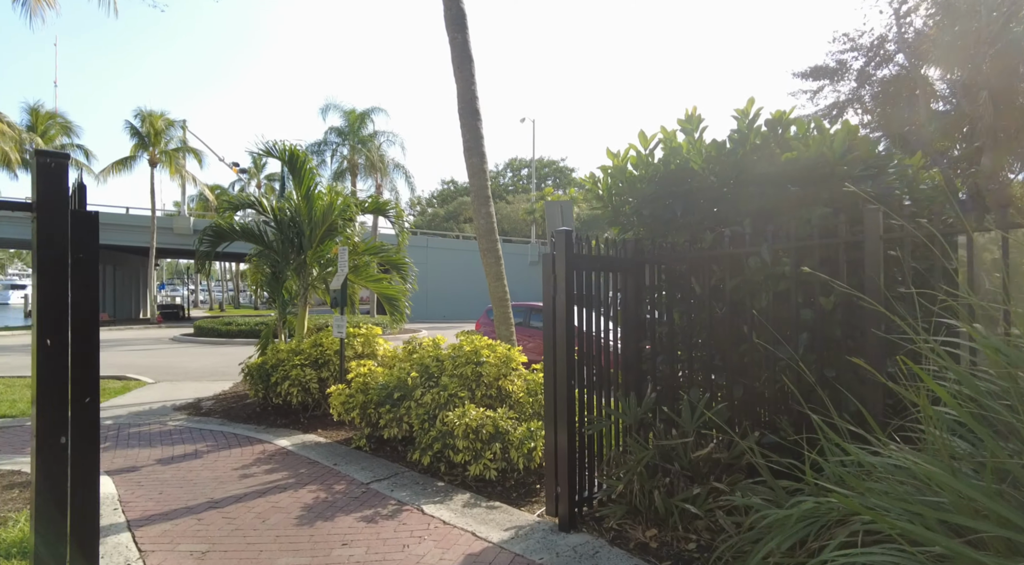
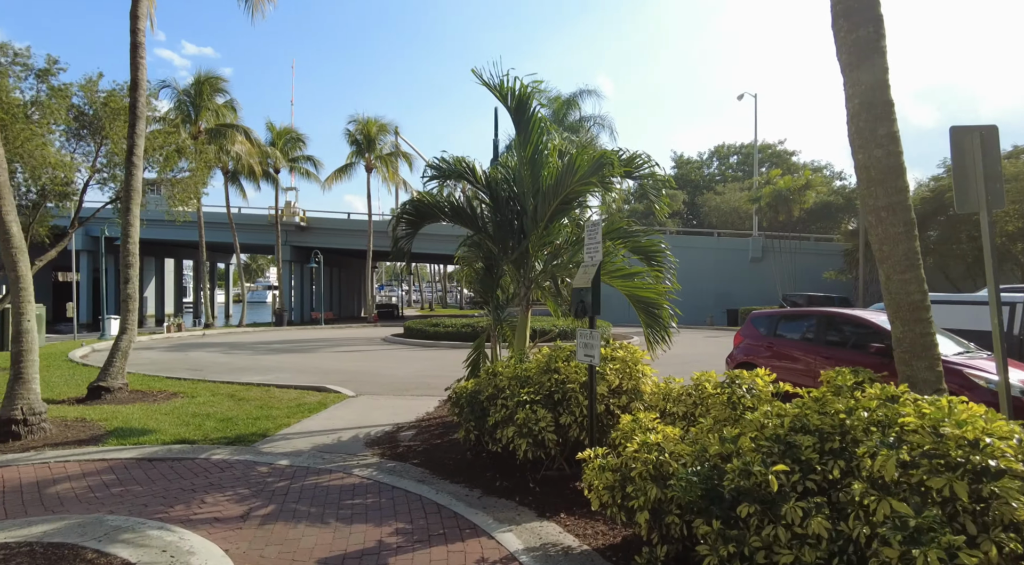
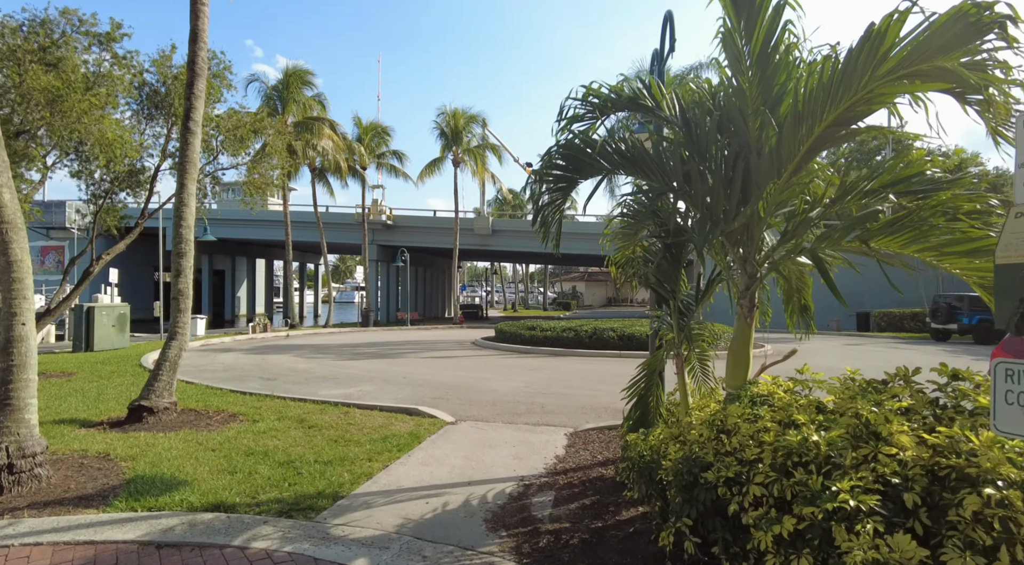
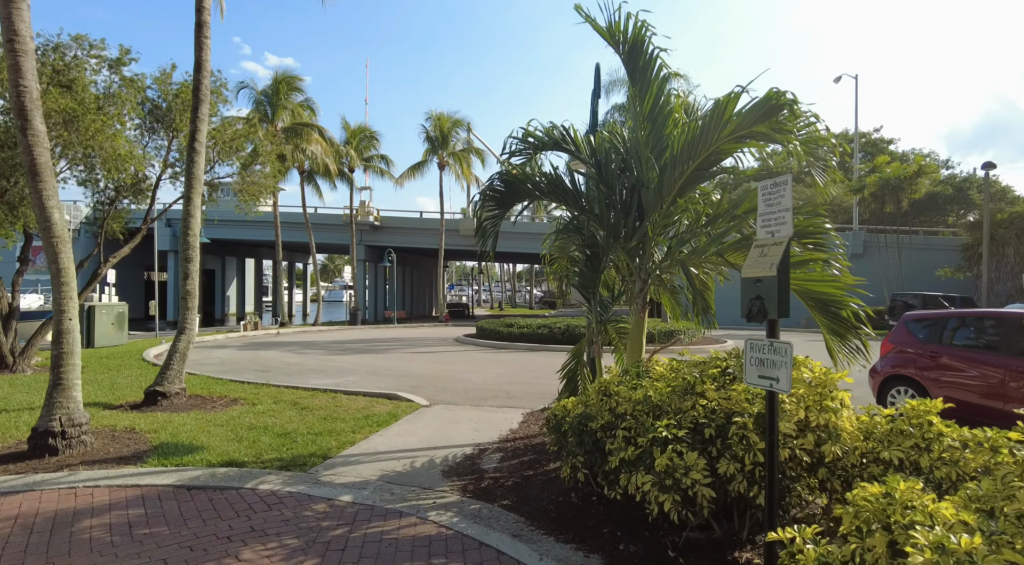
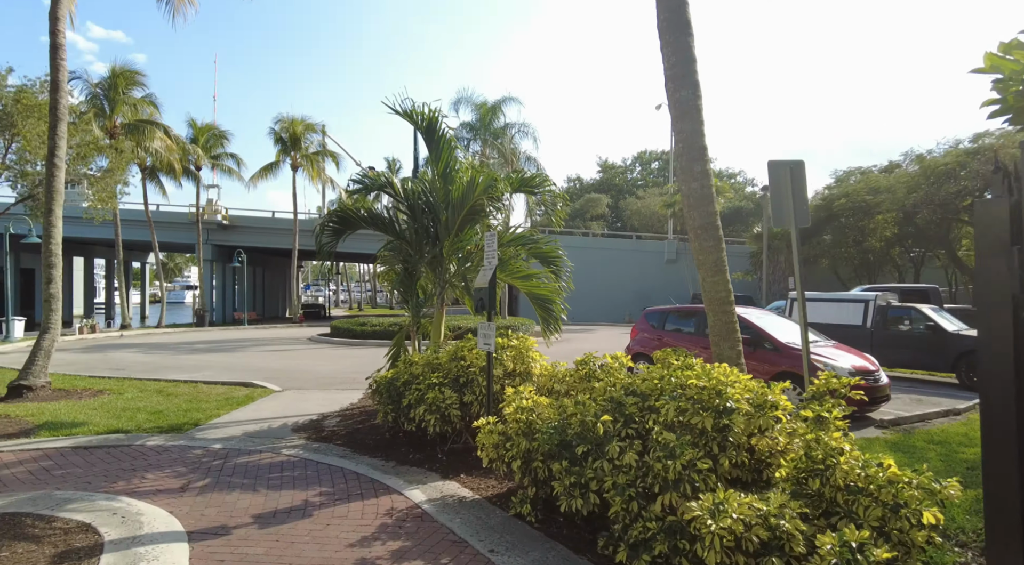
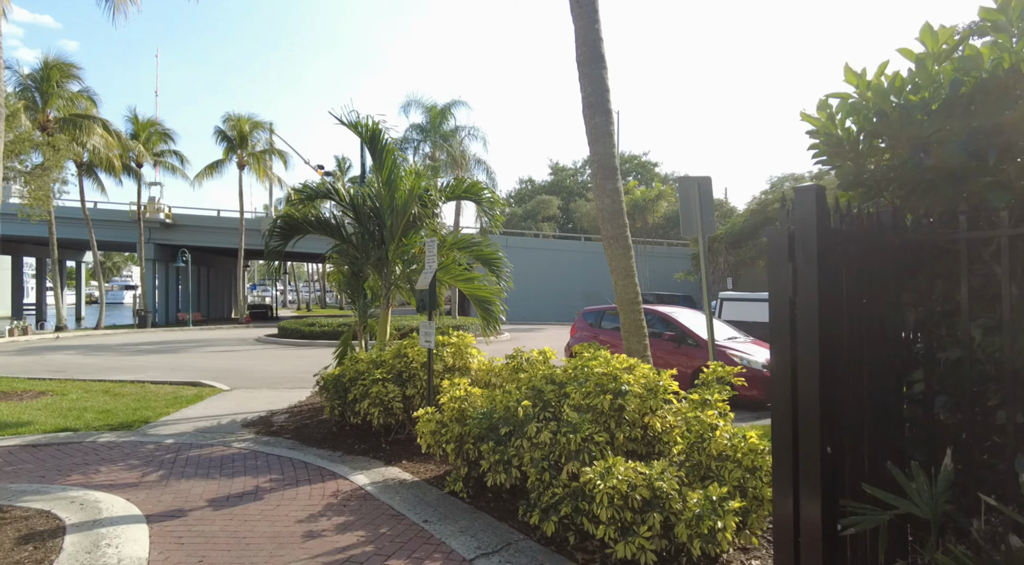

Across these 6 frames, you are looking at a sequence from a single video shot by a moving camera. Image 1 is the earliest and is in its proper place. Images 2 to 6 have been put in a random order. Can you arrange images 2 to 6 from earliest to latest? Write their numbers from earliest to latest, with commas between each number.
6, 5, 2, 4, 3
